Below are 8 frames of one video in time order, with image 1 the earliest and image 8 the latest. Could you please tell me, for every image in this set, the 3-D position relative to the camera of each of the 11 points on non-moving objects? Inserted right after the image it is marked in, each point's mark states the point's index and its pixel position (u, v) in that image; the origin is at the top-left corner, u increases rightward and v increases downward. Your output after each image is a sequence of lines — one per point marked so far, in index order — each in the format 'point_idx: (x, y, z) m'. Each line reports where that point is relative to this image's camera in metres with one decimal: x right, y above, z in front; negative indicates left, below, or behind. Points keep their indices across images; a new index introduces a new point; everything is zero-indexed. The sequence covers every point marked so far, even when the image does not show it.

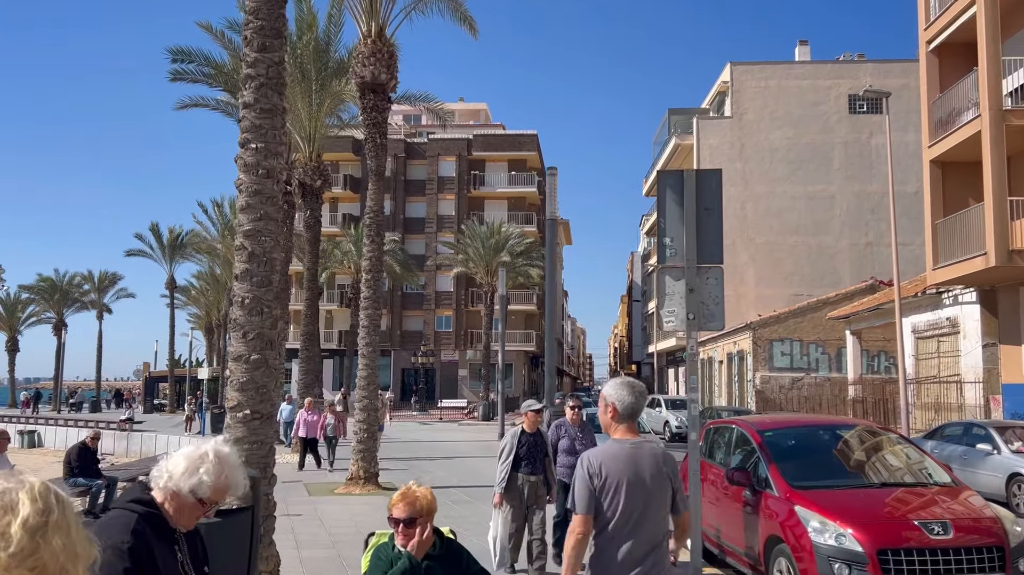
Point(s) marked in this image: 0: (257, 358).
0: (-2.0, -0.6, +6.4) m
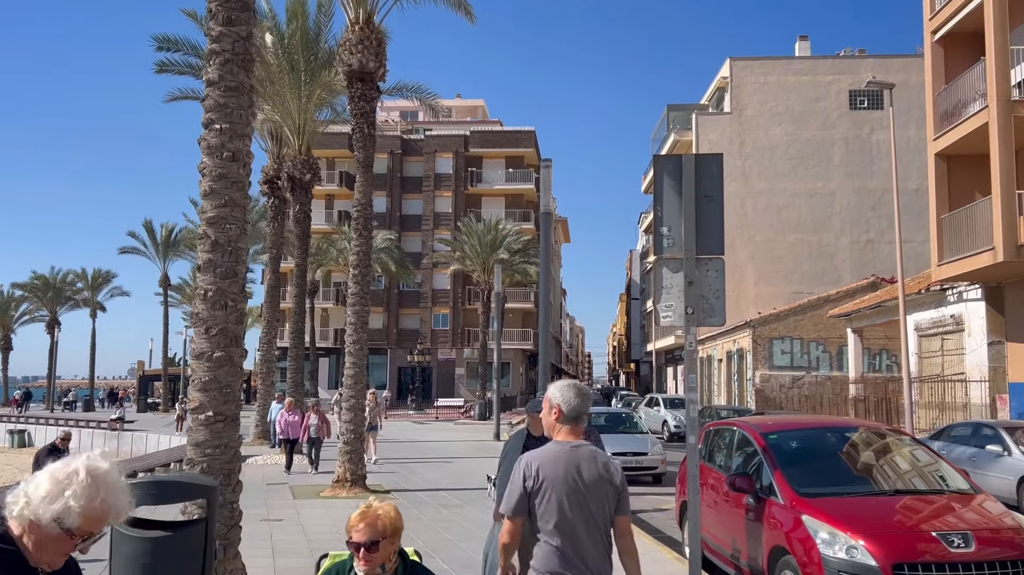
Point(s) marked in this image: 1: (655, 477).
0: (-2.1, -0.5, +6.0) m
1: (+2.7, -3.6, +15.4) m
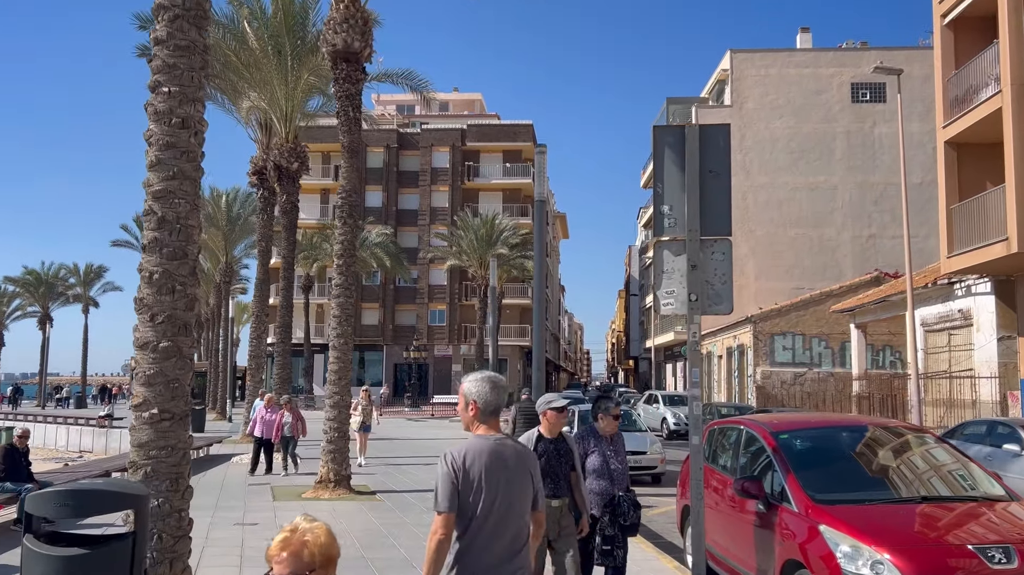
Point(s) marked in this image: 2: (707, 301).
0: (-2.2, -0.4, +5.3) m
1: (+2.6, -3.4, +14.8) m
2: (+1.4, -0.1, +6.1) m
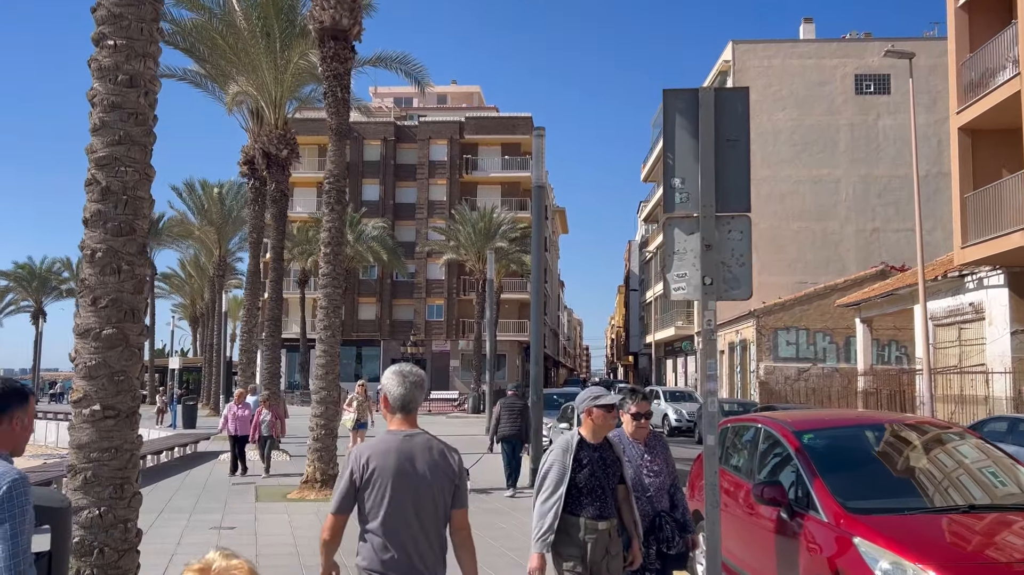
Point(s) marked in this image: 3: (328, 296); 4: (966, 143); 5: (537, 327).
0: (-2.3, -0.3, +4.7) m
1: (+2.5, -3.3, +14.2) m
2: (+1.4, 0.0, +5.4) m
3: (-2.7, -0.2, +12.2) m
4: (+9.5, +3.0, +17.2) m
5: (+0.4, -0.7, +13.4) m
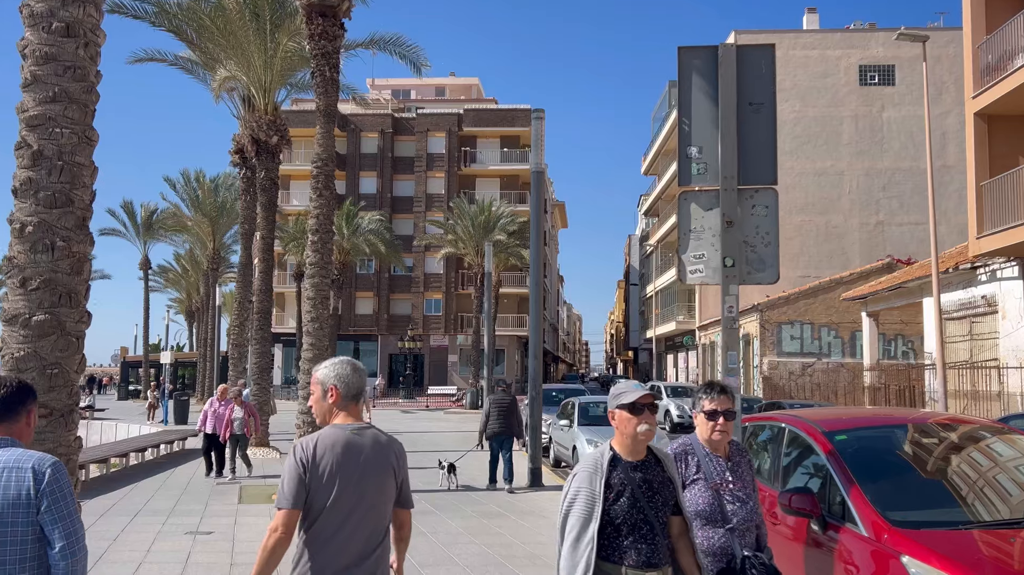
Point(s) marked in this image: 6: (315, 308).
0: (-2.3, -0.2, +4.0) m
1: (+2.5, -3.1, +13.6) m
2: (+1.4, +0.1, +4.8) m
3: (-2.8, 0.0, +11.6) m
4: (+9.5, +3.2, +16.6) m
5: (+0.4, -0.5, +12.8) m
6: (-2.8, -0.3, +11.6) m
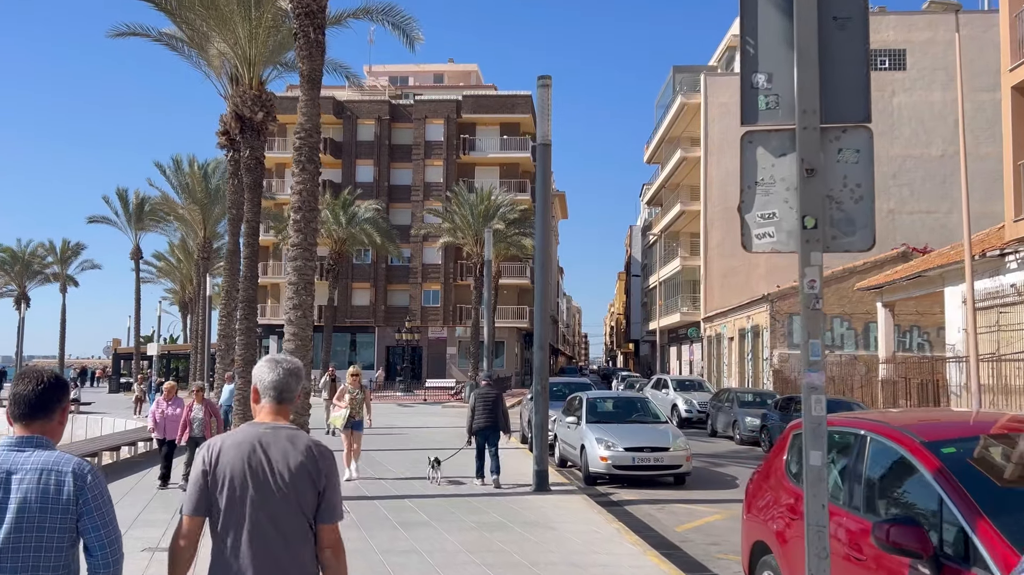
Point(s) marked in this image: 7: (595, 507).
0: (-2.2, 0.0, +2.9) m
1: (+2.5, -2.9, +12.5) m
2: (+1.4, +0.3, +3.7) m
3: (-2.7, +0.2, +10.5) m
4: (+9.5, +3.4, +15.4) m
5: (+0.4, -0.3, +11.6) m
6: (-2.7, -0.1, +10.4) m
7: (+1.0, -2.7, +10.0) m
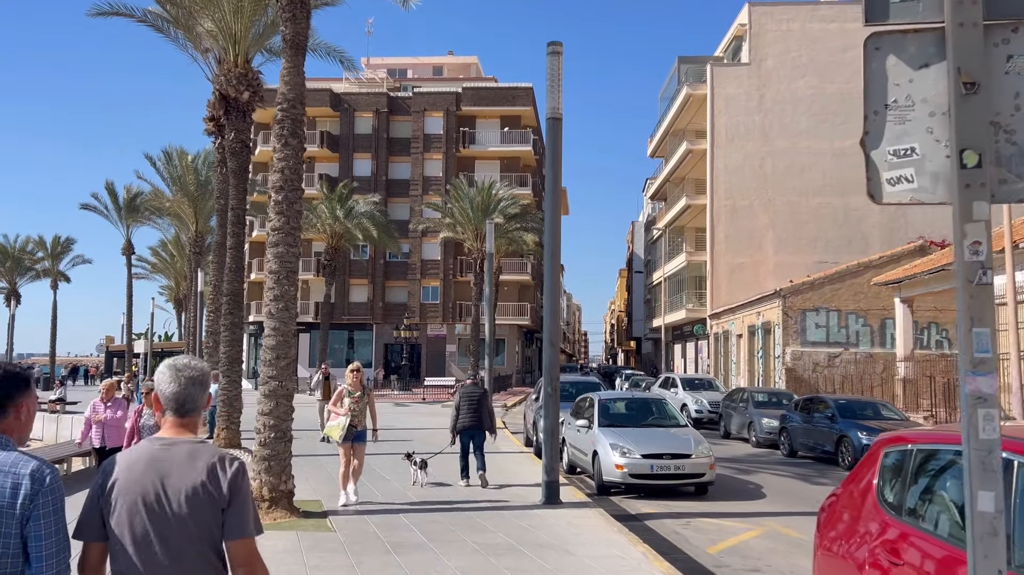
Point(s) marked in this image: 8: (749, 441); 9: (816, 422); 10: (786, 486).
0: (-2.2, +0.1, +1.8) m
1: (+2.6, -2.8, +11.4) m
2: (+1.5, +0.4, +2.6) m
3: (-2.6, +0.3, +9.4) m
4: (+9.6, +3.6, +14.3) m
5: (+0.5, -0.2, +10.5) m
6: (-2.7, 0.0, +9.3) m
7: (+1.1, -2.5, +8.9) m
8: (+5.8, -3.7, +19.9) m
9: (+6.1, -2.7, +16.6) m
10: (+4.2, -3.0, +12.6) m
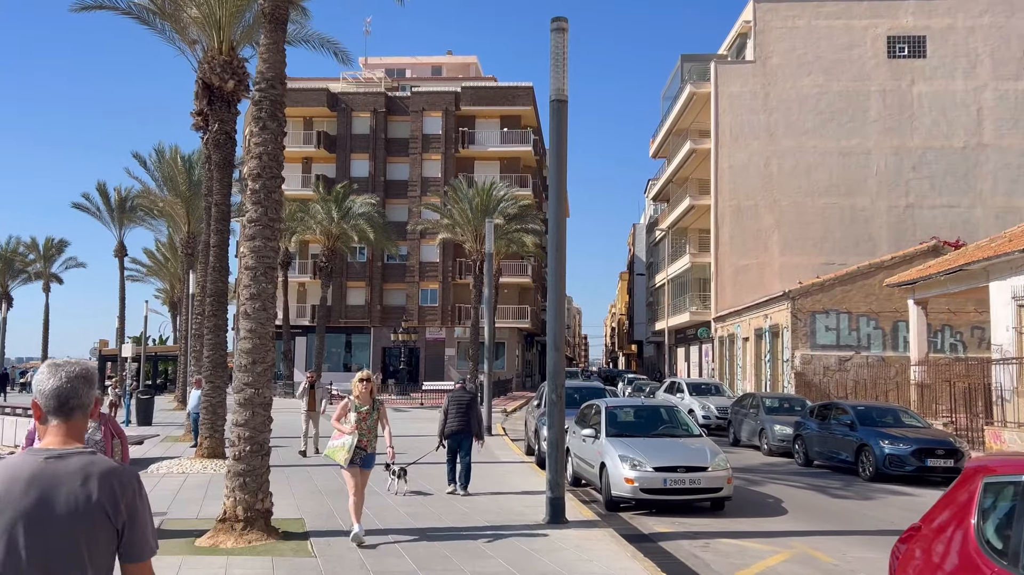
0: (-2.1, +0.1, +0.9) m
1: (+2.6, -2.7, +10.5) m
2: (+1.5, +0.4, +1.7) m
3: (-2.6, +0.4, +8.5) m
4: (+9.6, +3.6, +13.4) m
5: (+0.5, -0.1, +9.7) m
6: (-2.6, +0.1, +8.4) m
7: (+1.1, -2.5, +8.0) m
8: (+5.8, -3.7, +19.1) m
9: (+6.1, -2.7, +15.7) m
10: (+4.2, -3.0, +11.7) m
